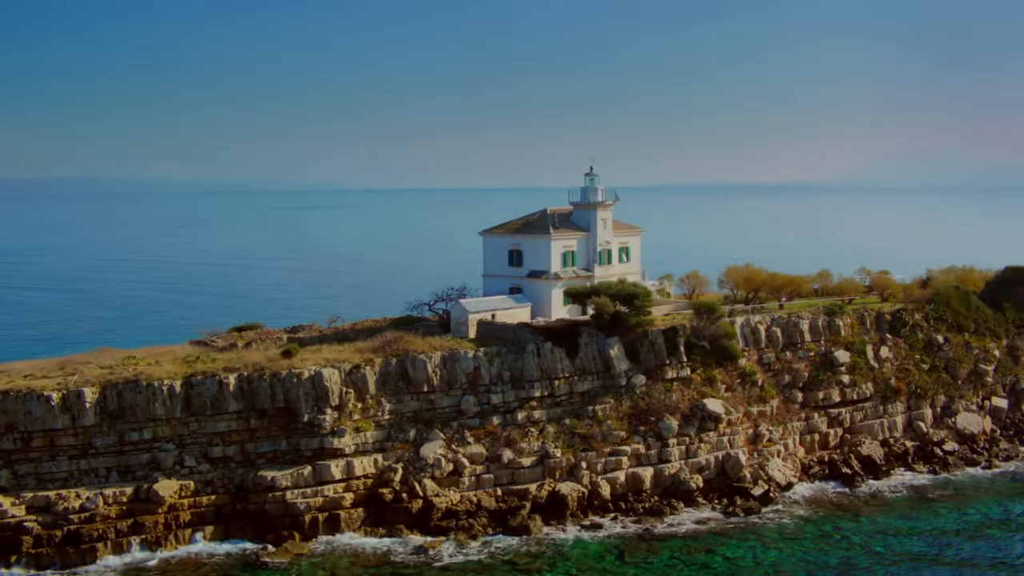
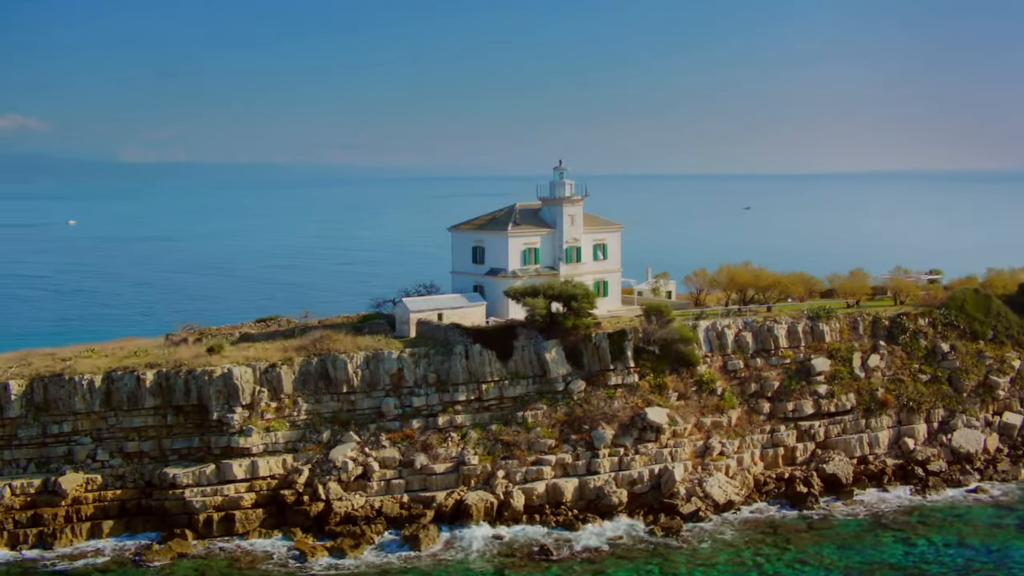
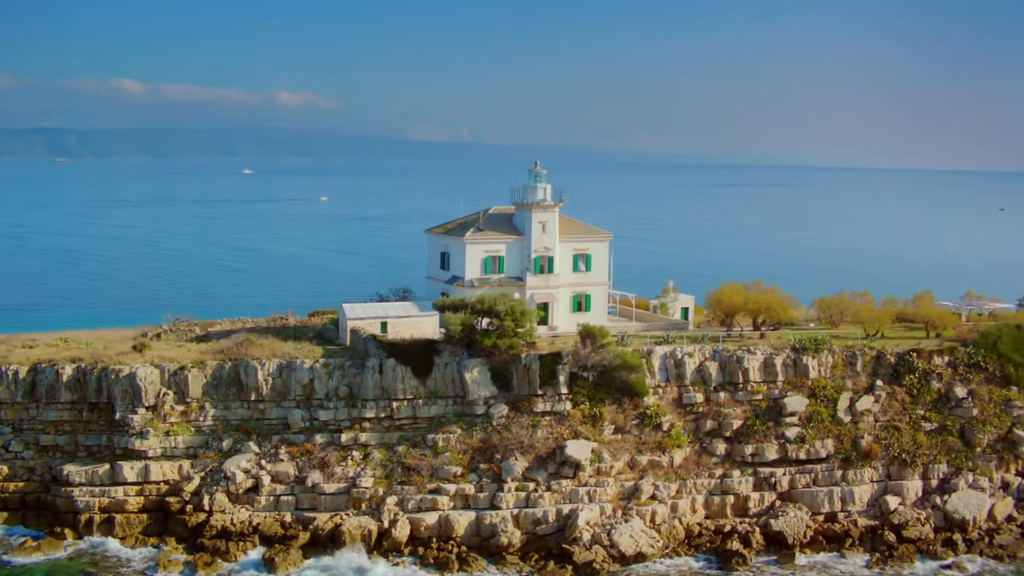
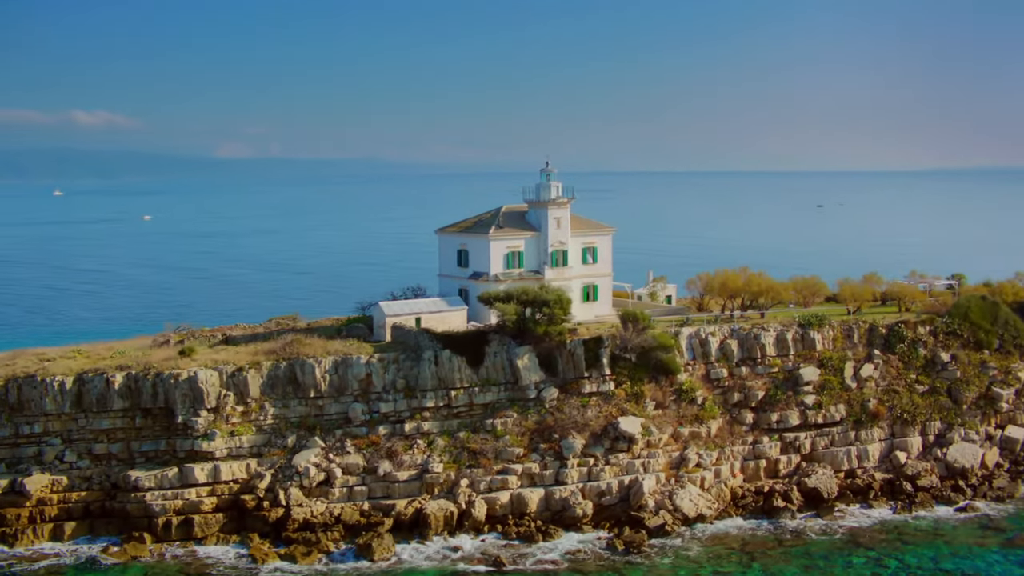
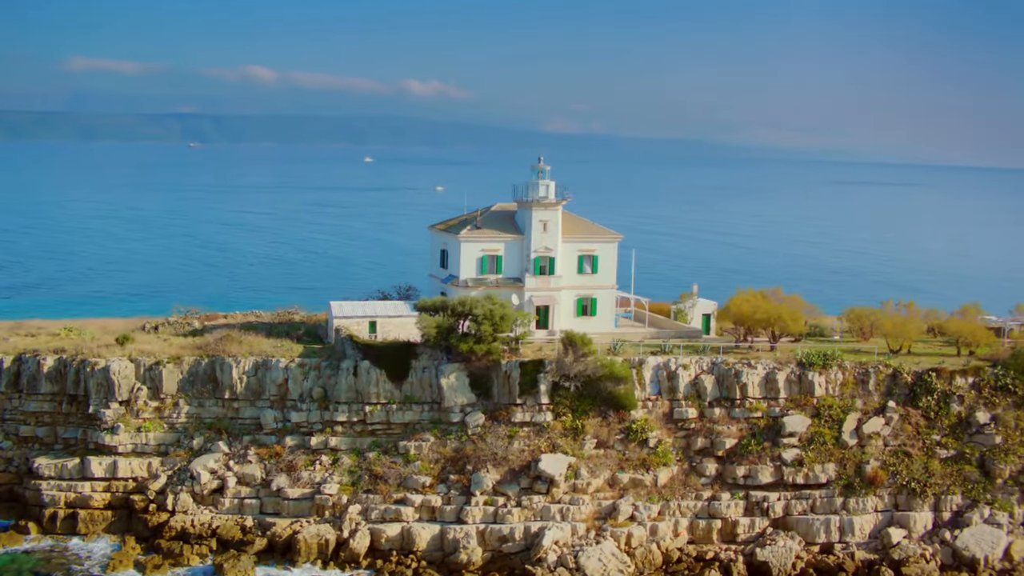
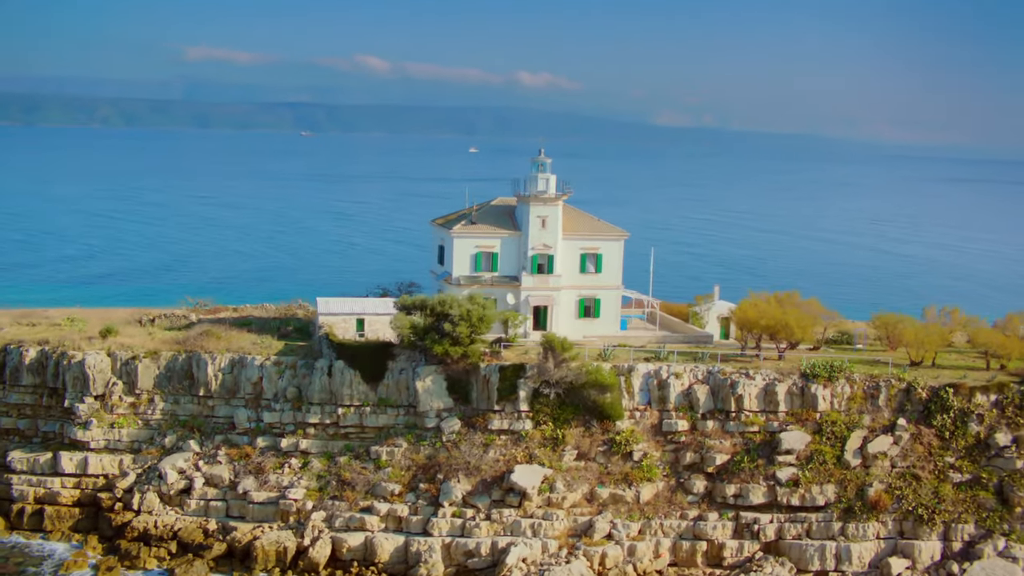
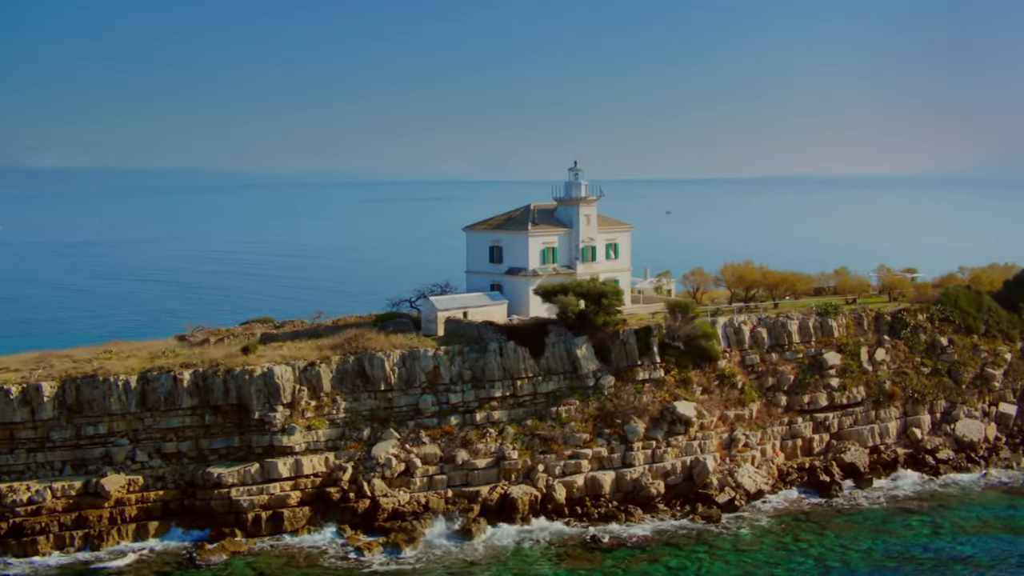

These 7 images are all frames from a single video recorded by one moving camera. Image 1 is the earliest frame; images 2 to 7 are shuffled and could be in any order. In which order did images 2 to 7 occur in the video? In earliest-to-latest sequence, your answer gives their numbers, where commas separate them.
7, 2, 4, 3, 5, 6
